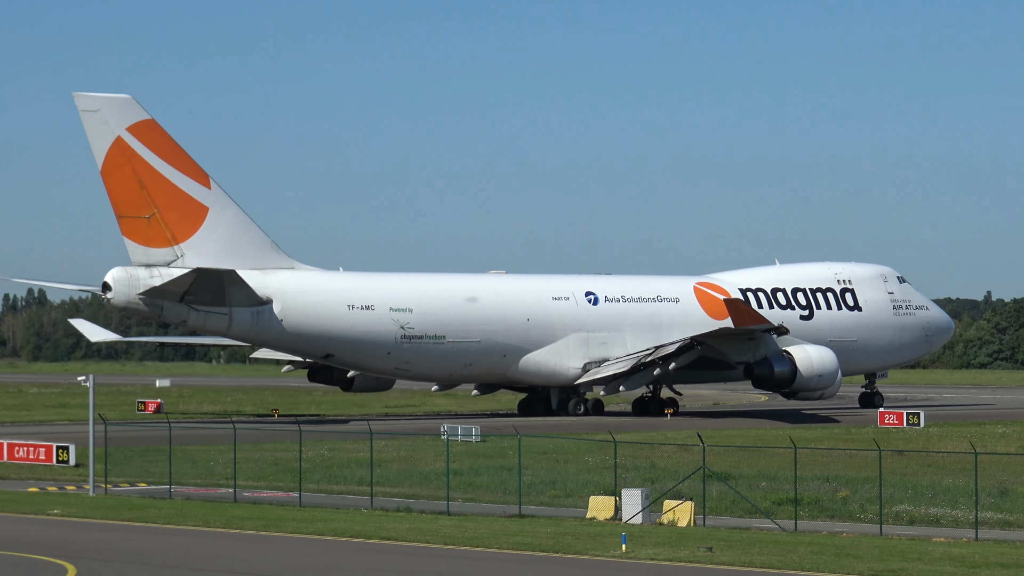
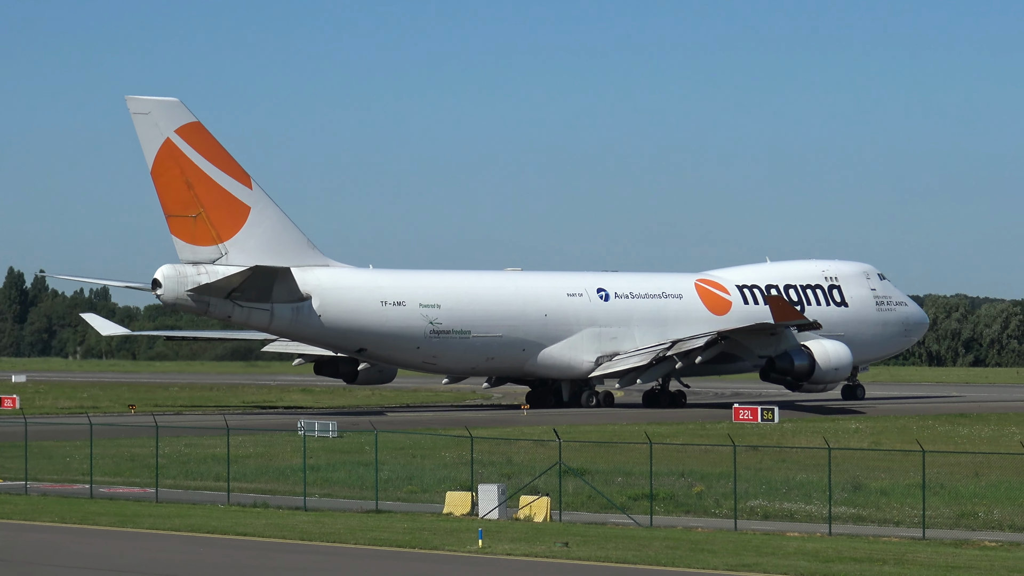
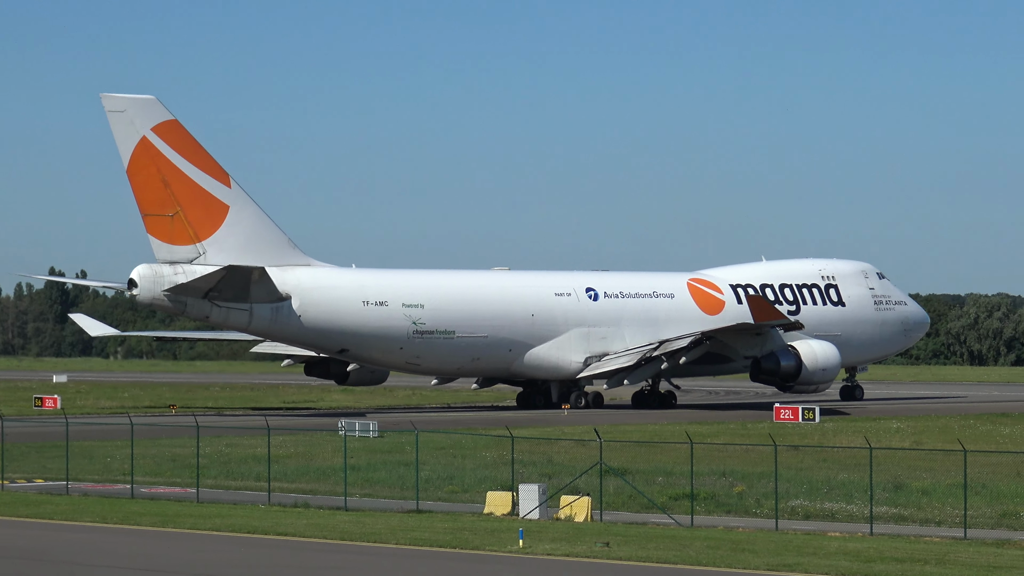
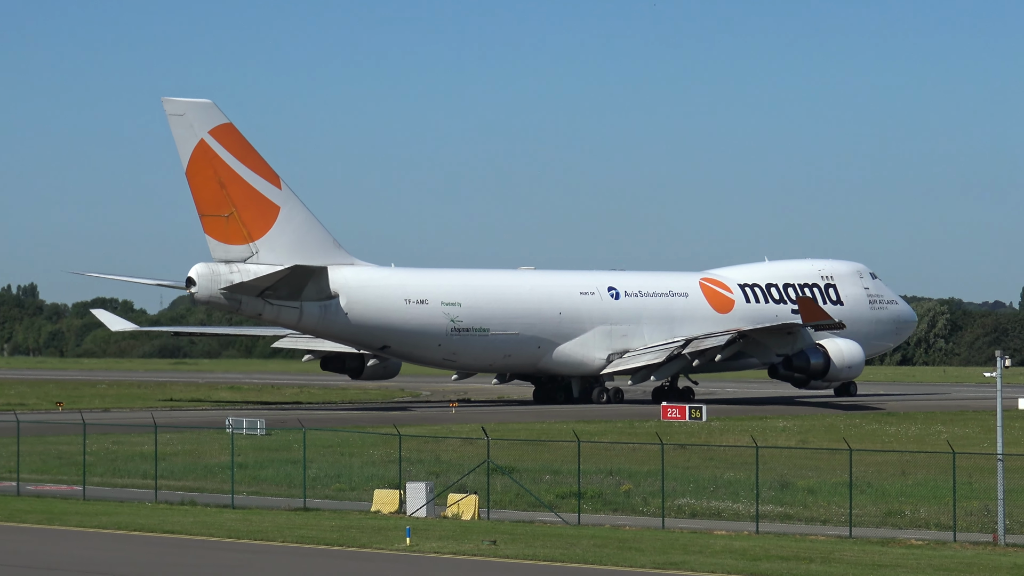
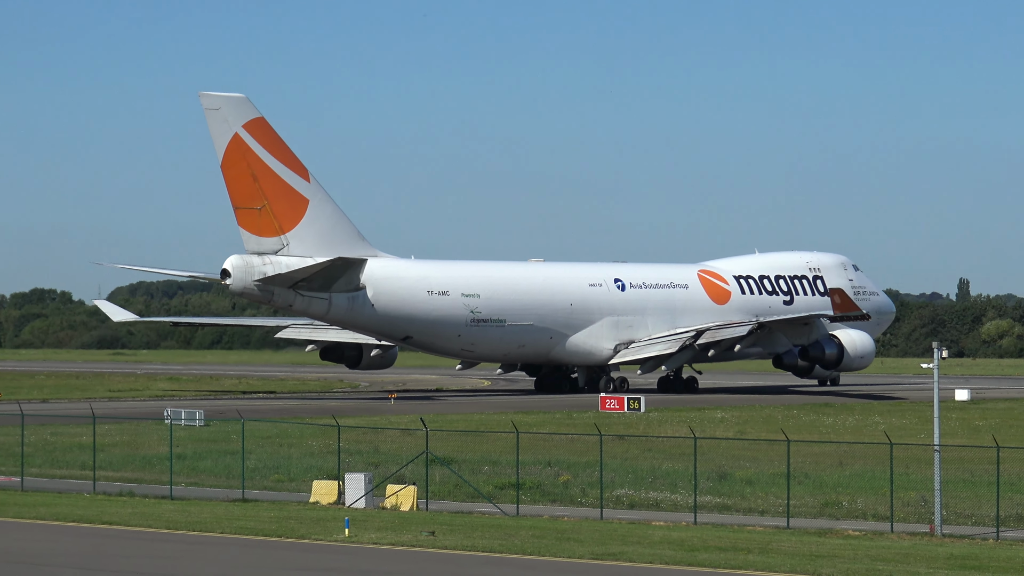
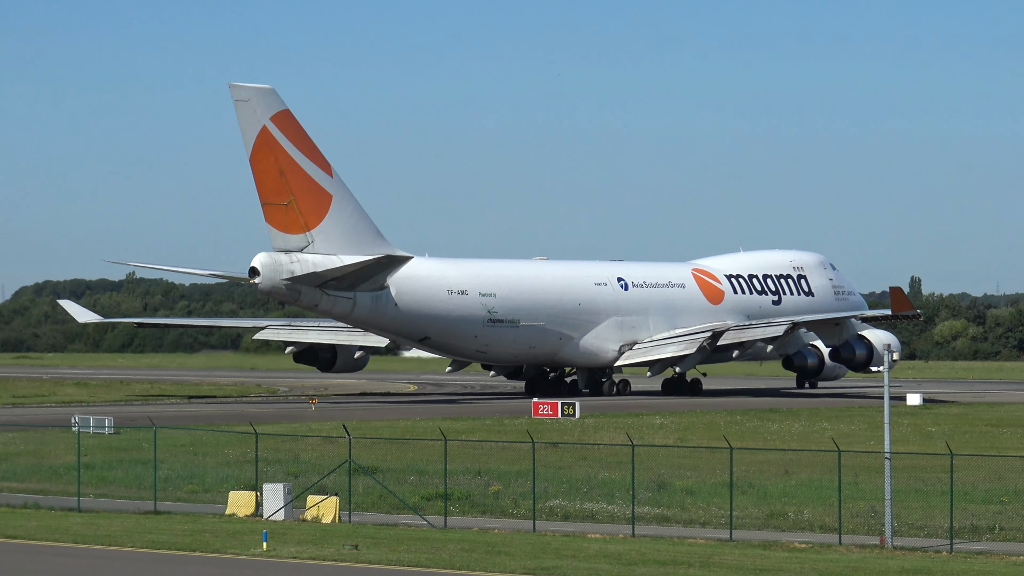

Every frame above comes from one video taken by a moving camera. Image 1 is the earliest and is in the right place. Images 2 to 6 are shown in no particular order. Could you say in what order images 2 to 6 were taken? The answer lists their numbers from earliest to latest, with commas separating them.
3, 2, 4, 5, 6
